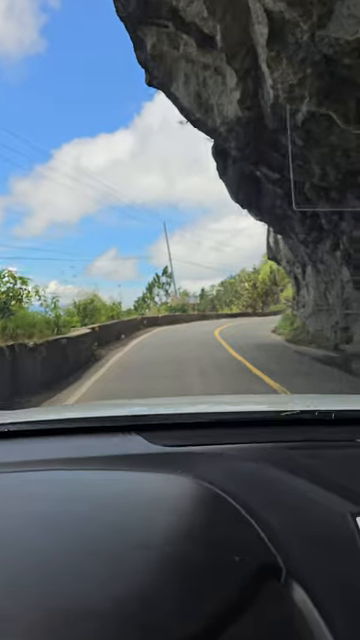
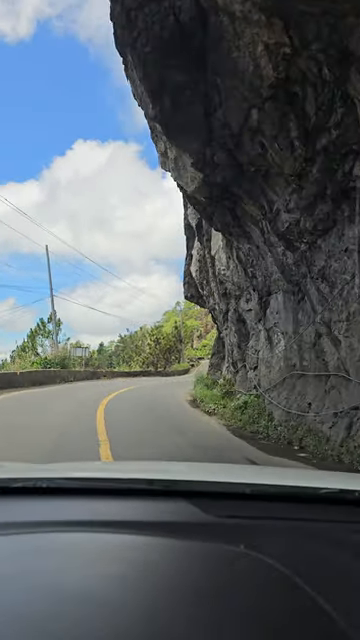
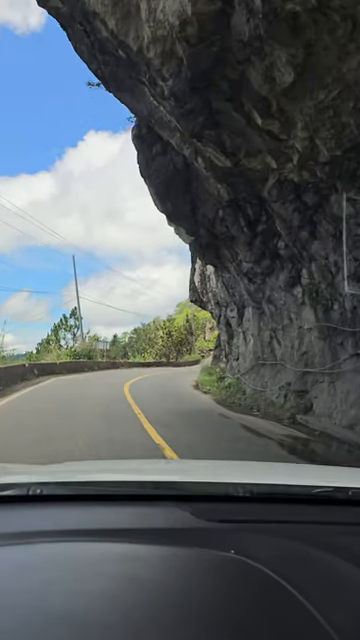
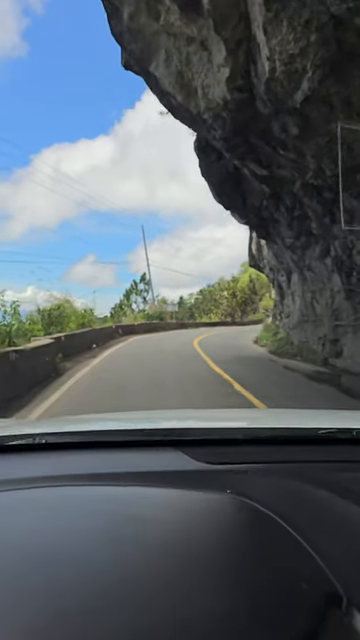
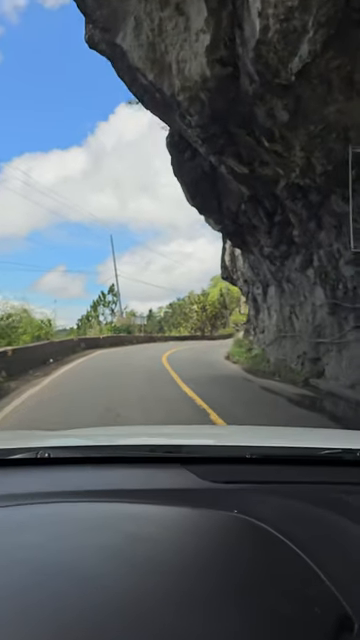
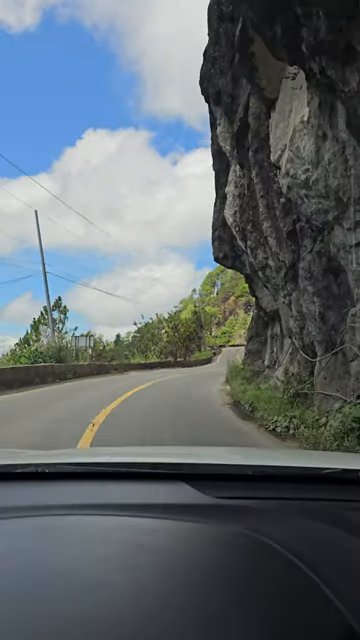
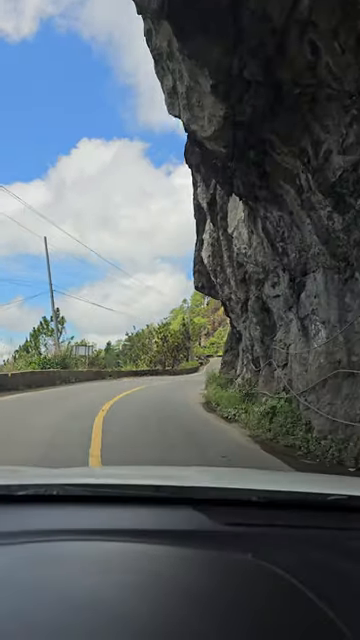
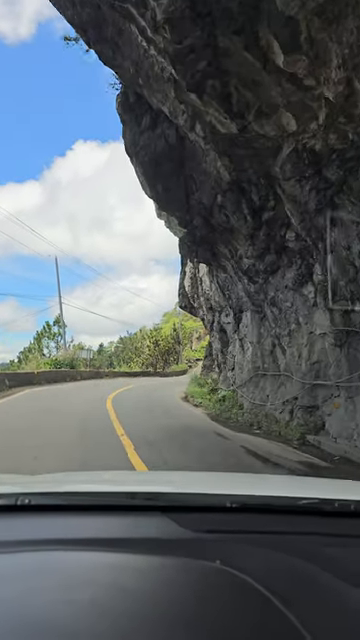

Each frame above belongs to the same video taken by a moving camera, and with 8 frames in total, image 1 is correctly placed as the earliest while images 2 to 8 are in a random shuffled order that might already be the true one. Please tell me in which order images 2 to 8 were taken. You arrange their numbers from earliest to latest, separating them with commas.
4, 5, 3, 8, 2, 7, 6
